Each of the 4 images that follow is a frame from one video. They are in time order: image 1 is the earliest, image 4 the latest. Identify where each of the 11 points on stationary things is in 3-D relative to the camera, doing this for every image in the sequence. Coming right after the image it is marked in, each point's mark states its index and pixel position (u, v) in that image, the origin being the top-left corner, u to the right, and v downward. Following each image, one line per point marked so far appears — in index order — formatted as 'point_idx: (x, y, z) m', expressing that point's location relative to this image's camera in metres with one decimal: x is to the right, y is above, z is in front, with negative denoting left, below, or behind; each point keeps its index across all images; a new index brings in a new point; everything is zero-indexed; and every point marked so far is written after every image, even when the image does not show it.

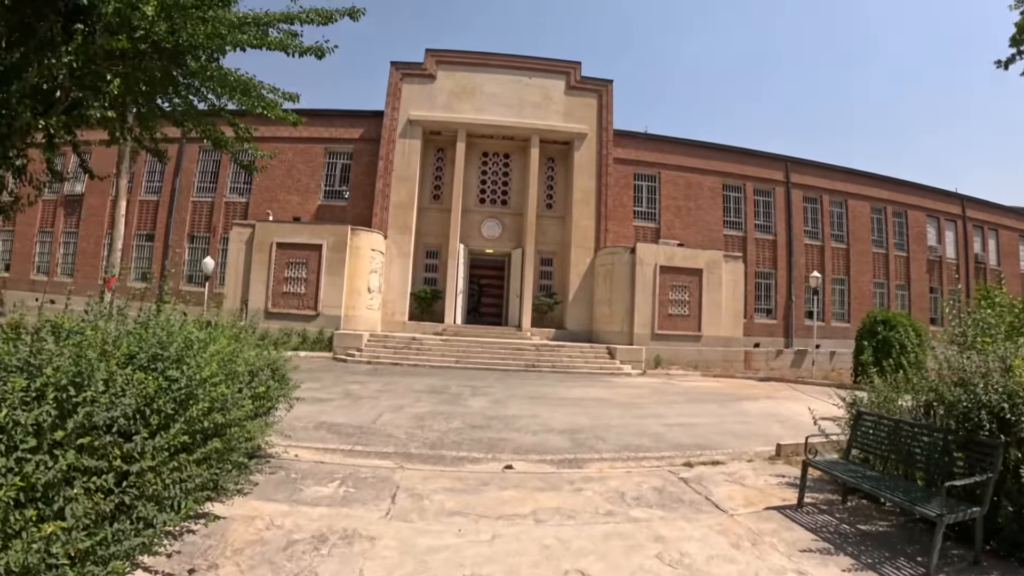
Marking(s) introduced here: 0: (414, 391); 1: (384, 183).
0: (-1.8, -1.9, +10.0) m
1: (-4.8, +3.9, +19.7) m
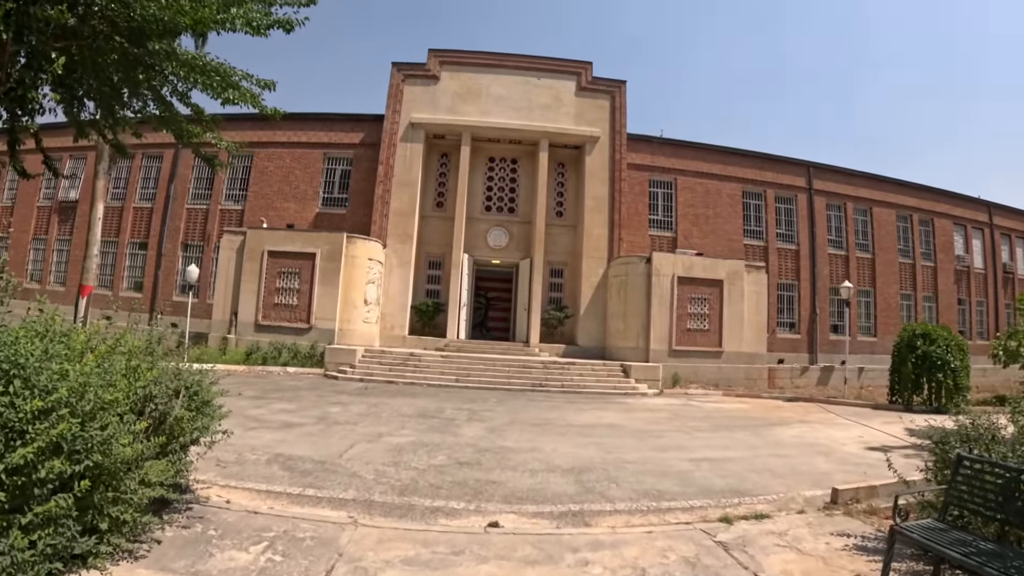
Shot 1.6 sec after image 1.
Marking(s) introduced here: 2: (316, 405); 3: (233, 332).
0: (-1.8, -2.1, +8.7) m
1: (-4.5, +3.5, +18.7) m
2: (-3.5, -2.1, +9.5) m
3: (-8.7, -1.4, +16.7) m
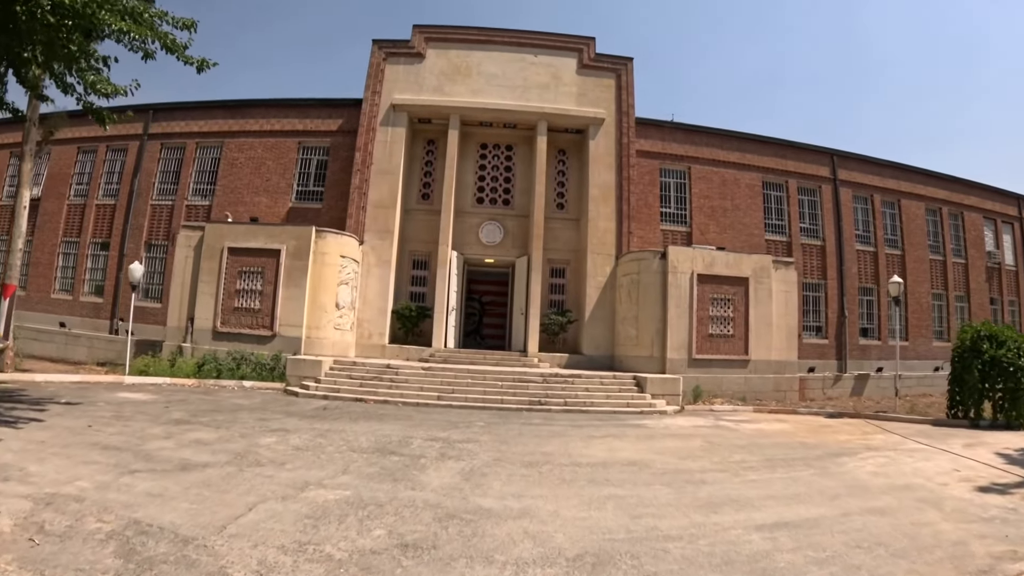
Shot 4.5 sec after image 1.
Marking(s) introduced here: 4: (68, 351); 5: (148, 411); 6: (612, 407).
0: (-2.0, -2.0, +6.6) m
1: (-4.7, +3.4, +16.6) m
2: (-3.7, -2.0, +7.3) m
3: (-8.8, -1.4, +14.5) m
4: (-14.5, -2.1, +17.5) m
5: (-6.3, -2.1, +9.2) m
6: (+2.1, -2.5, +11.4) m
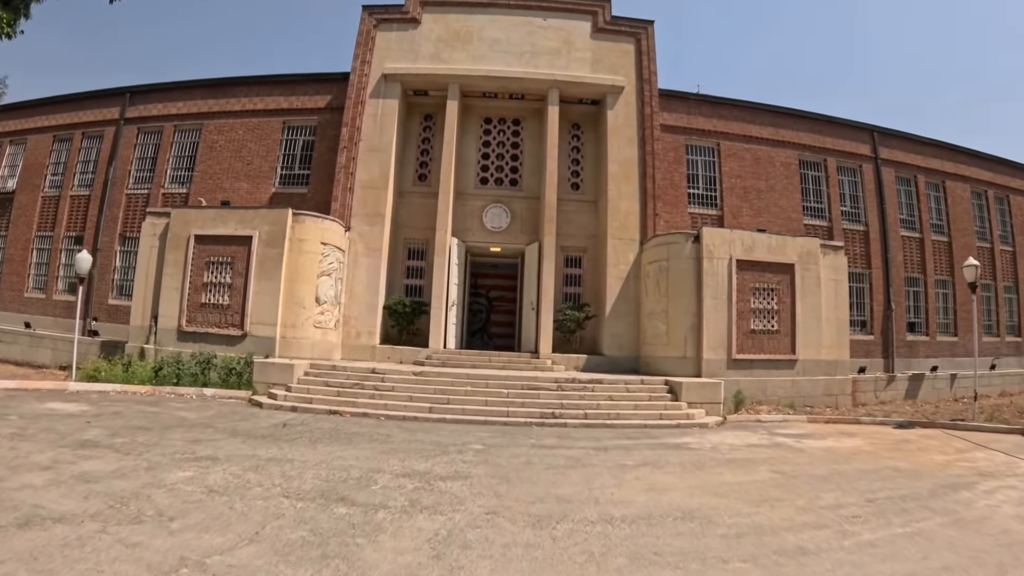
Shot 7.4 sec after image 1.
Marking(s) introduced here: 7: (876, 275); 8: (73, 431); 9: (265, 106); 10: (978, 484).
0: (-2.0, -1.8, +4.7) m
1: (-4.5, +3.6, +14.7) m
2: (-3.6, -1.8, +5.5) m
3: (-8.6, -1.3, +12.7) m
4: (-14.2, -2.0, +15.8) m
5: (-6.2, -1.9, +7.4) m
6: (+2.2, -2.3, +9.3) m
7: (+13.4, +0.4, +19.7) m
8: (-5.9, -1.9, +7.2) m
9: (-8.1, +6.0, +17.5) m
10: (+5.6, -2.3, +6.4) m
